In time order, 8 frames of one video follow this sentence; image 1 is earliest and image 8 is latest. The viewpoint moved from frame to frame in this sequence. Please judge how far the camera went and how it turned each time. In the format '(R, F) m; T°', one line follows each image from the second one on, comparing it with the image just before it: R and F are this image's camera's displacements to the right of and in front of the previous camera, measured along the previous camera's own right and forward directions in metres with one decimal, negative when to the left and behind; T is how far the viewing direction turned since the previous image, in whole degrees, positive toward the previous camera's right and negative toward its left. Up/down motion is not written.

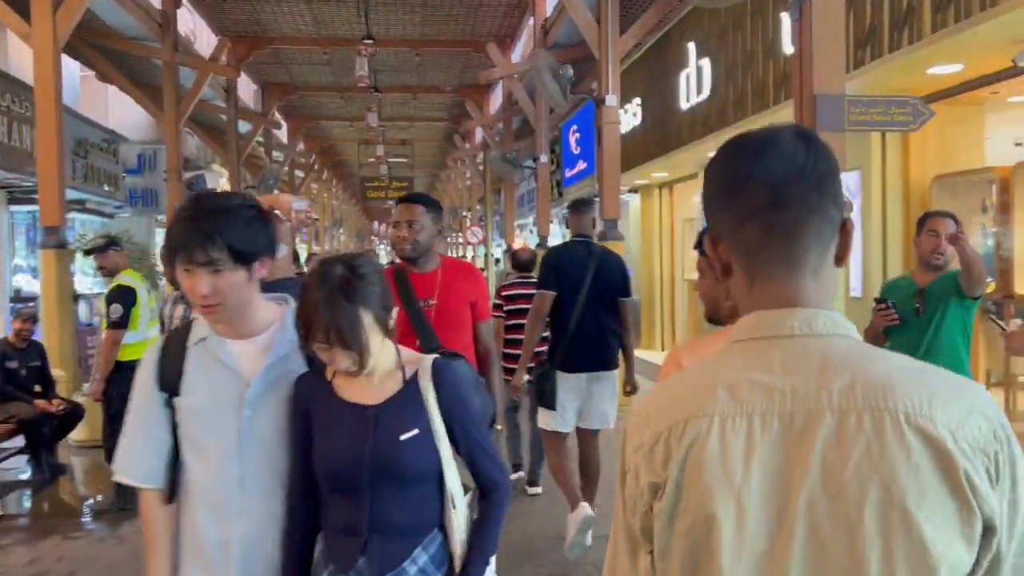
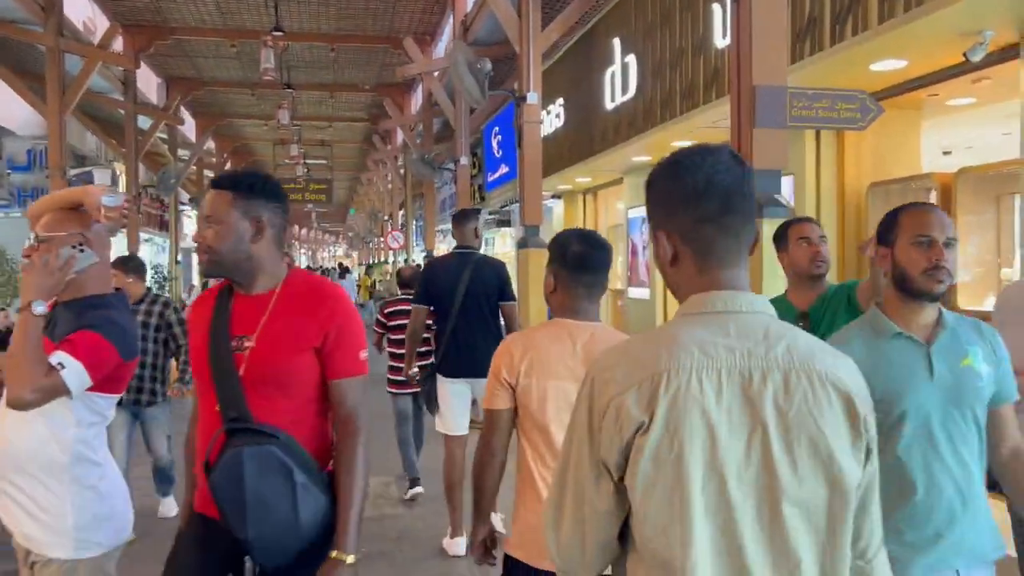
(+0.1, +0.7) m; +5°
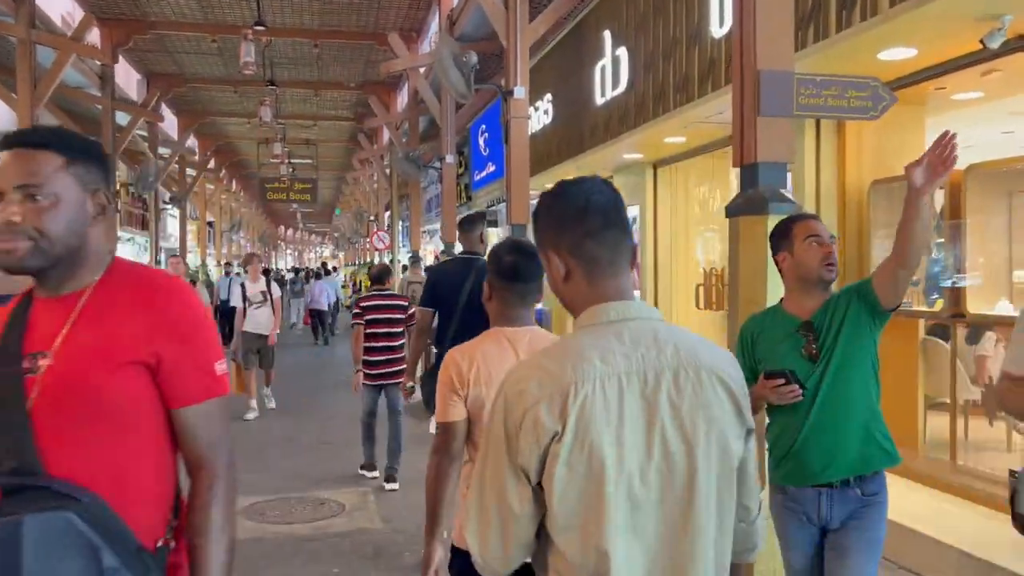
(0.0, +0.3) m; +1°
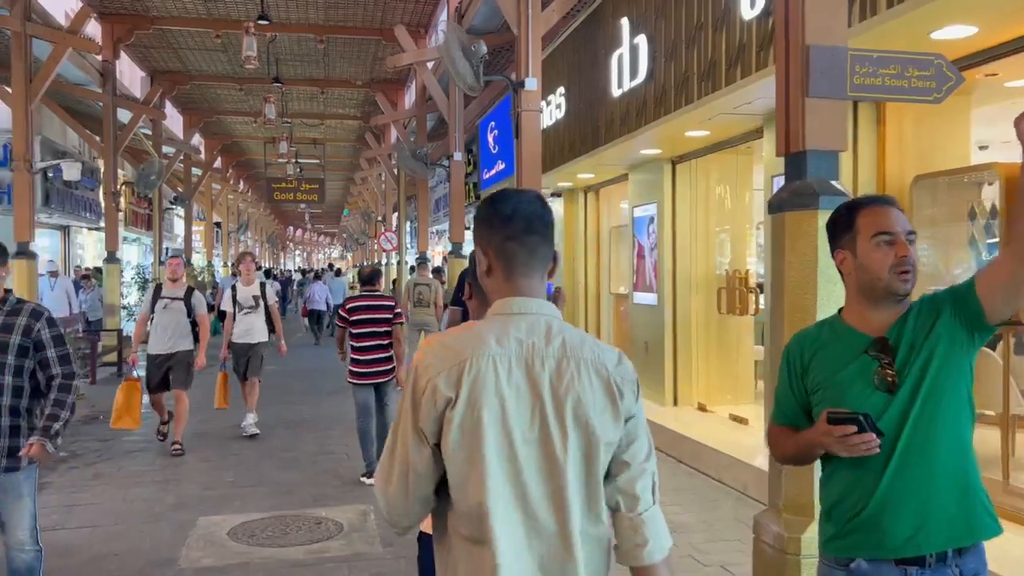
(0.0, +0.5) m; -1°
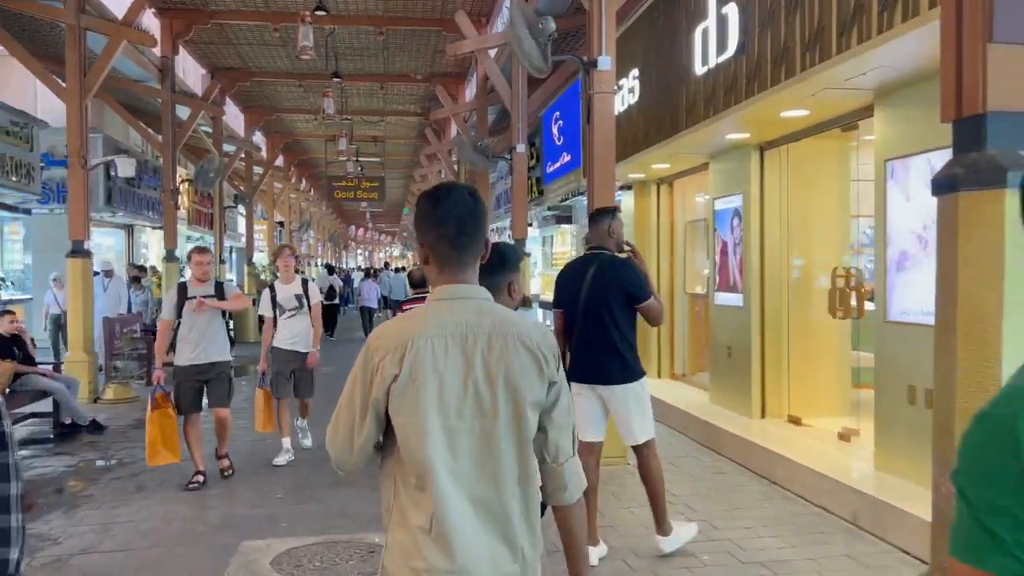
(-0.1, +0.7) m; -4°
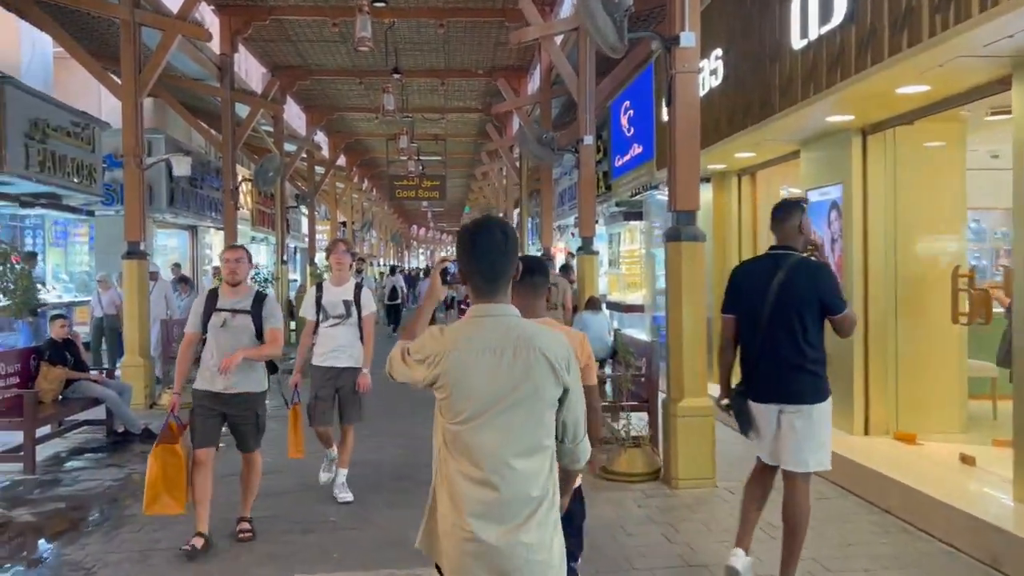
(-0.1, +0.7) m; -4°
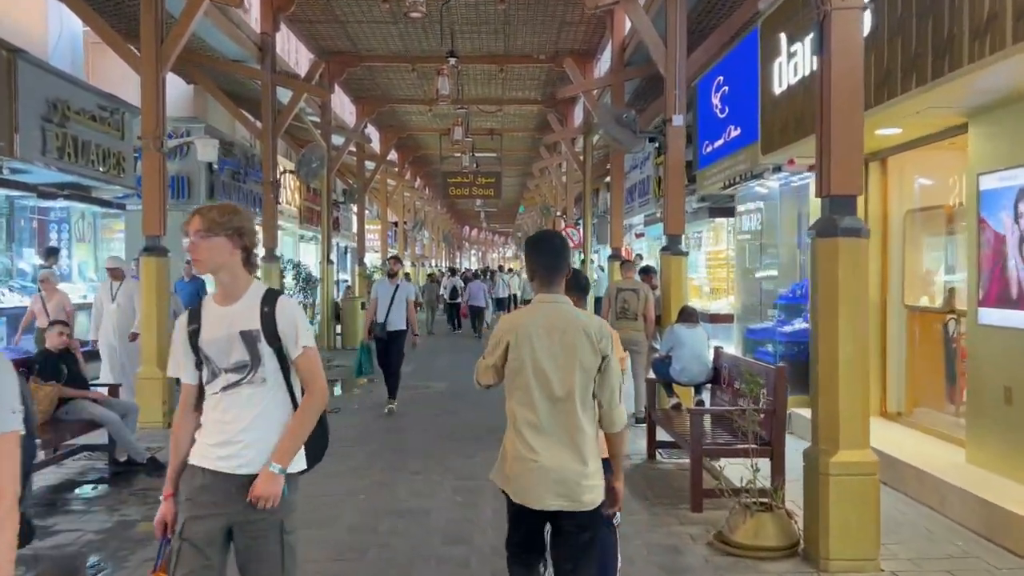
(-0.3, +1.6) m; -3°
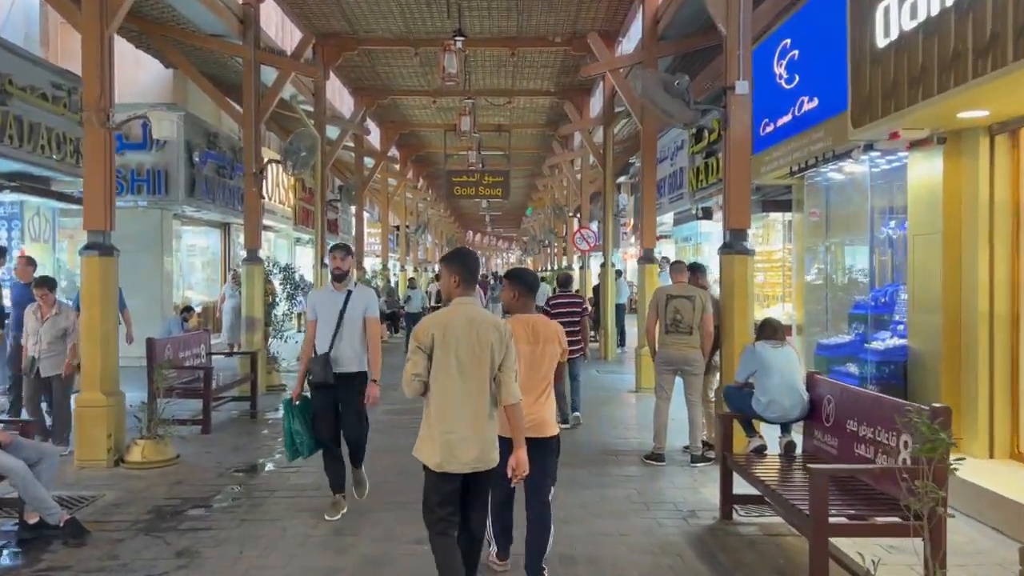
(-0.2, +1.8) m; 0°
